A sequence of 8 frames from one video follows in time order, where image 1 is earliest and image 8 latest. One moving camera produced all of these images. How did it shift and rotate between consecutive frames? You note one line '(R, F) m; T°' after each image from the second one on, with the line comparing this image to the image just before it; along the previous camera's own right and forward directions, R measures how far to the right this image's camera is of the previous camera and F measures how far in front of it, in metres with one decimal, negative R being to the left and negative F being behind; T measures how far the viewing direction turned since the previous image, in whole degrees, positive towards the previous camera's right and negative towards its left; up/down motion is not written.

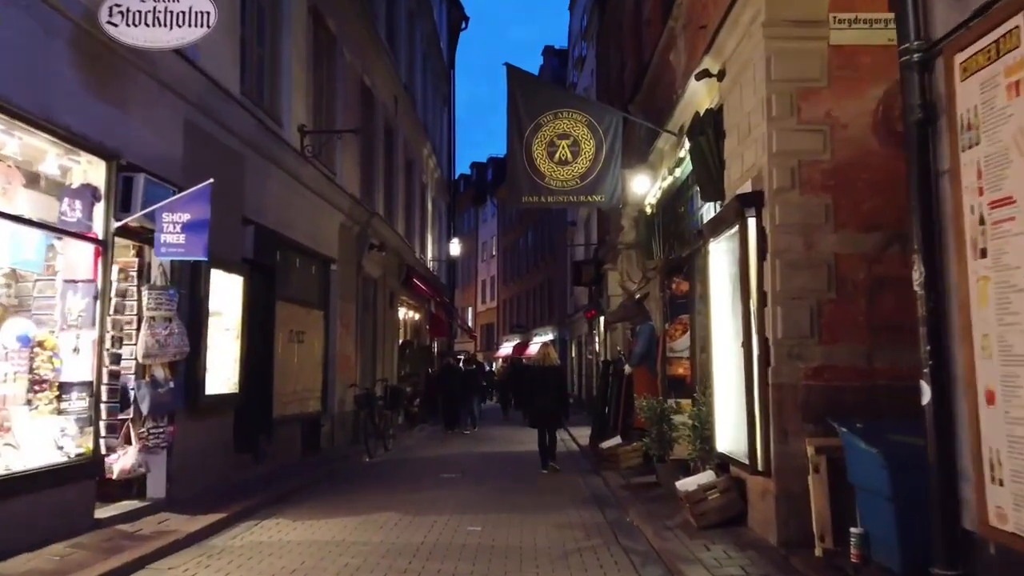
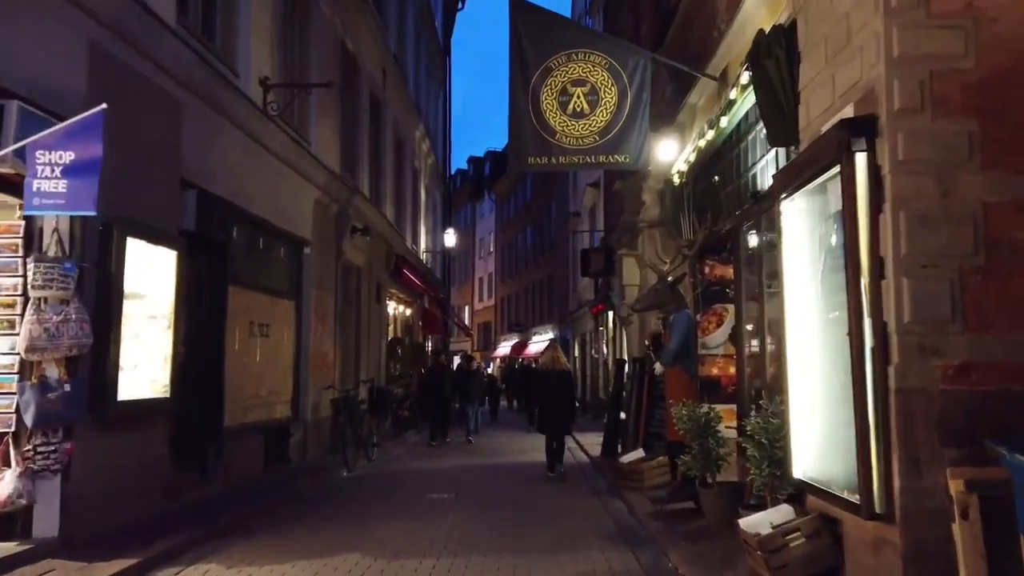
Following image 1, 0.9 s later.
(-0.1, +2.2) m; 0°
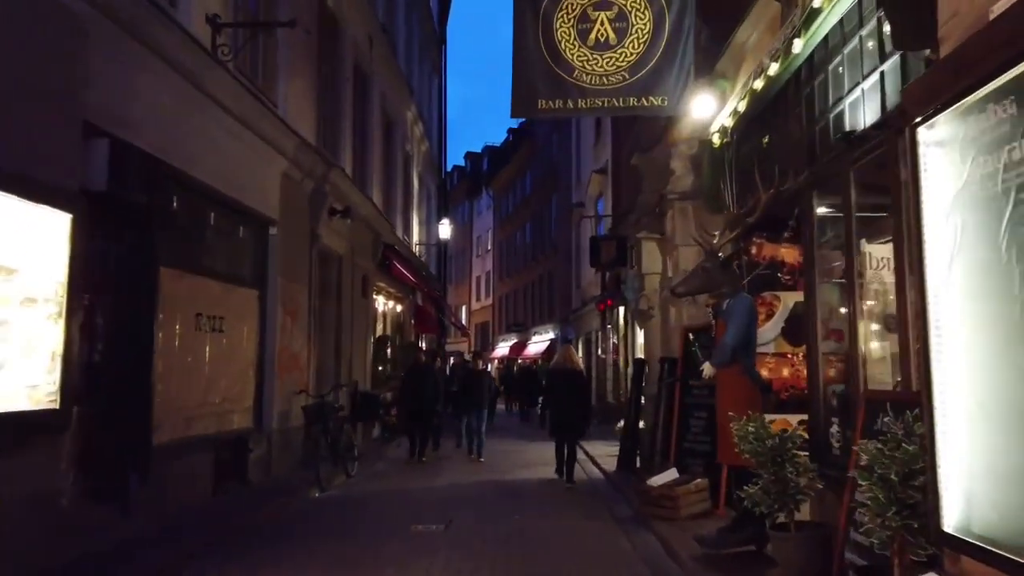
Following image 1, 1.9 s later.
(-0.1, +2.1) m; 0°
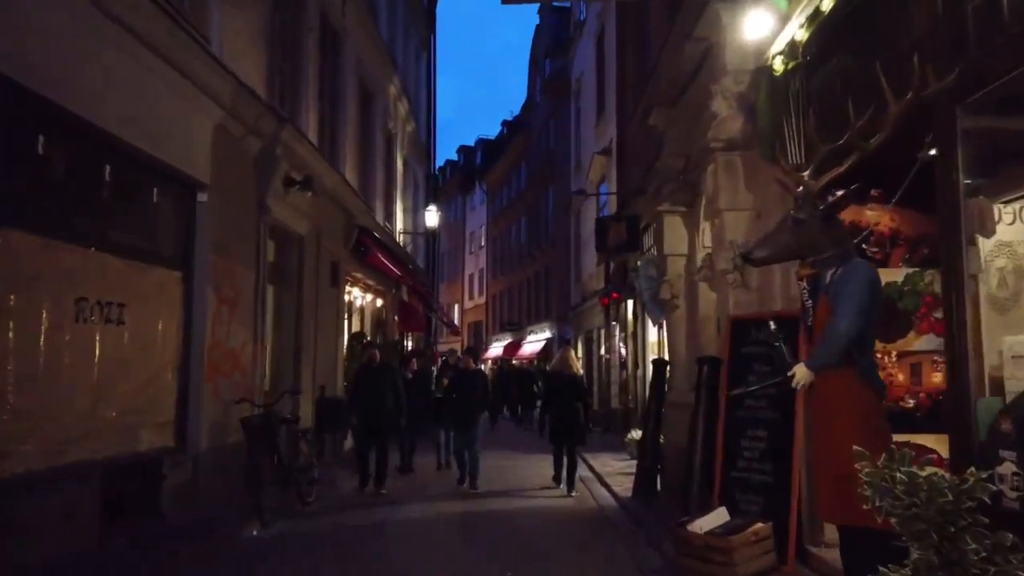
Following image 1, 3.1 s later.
(0.0, +2.5) m; 0°
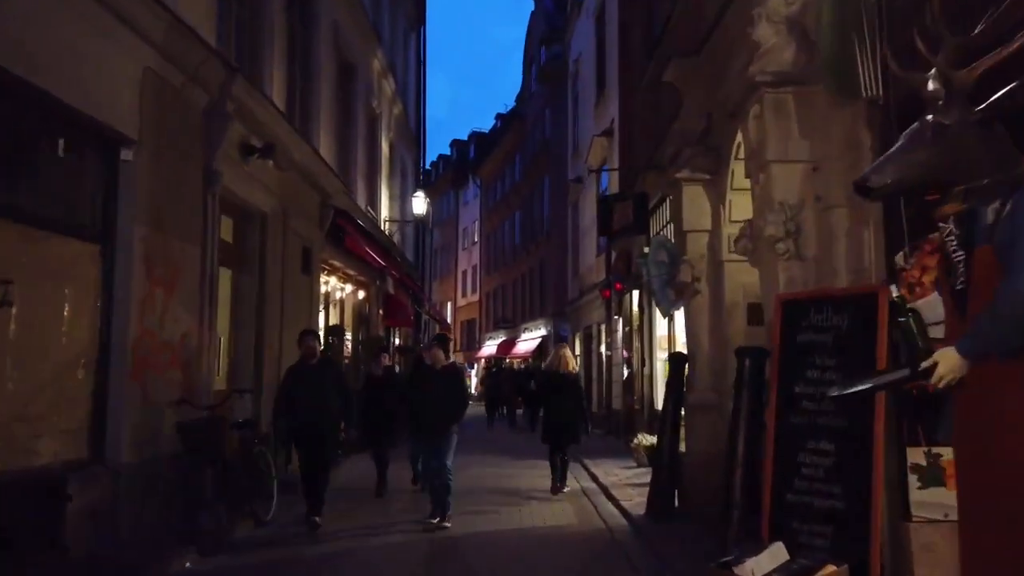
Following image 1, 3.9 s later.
(0.0, +1.7) m; 0°
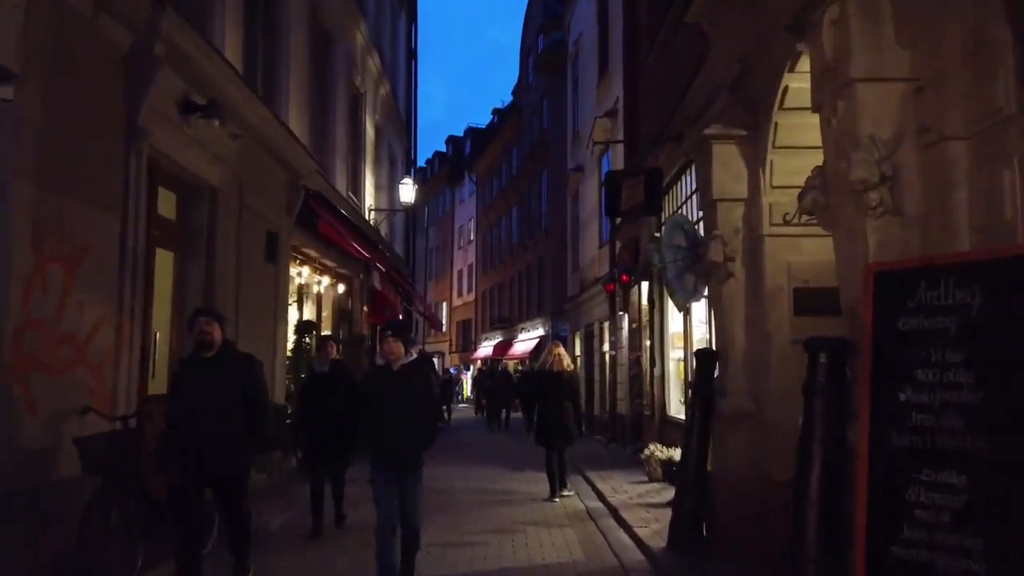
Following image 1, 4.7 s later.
(+0.1, +1.7) m; 0°
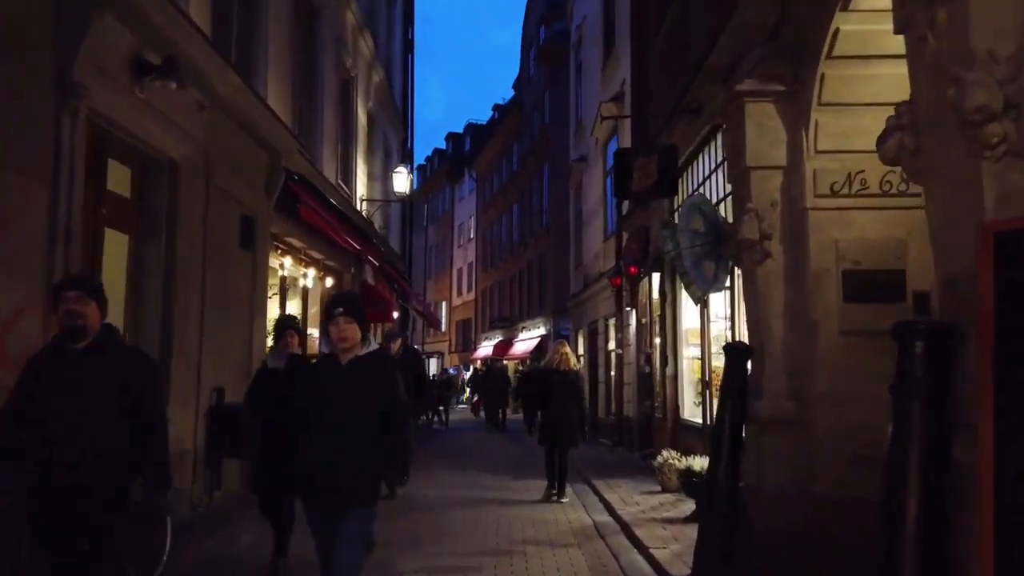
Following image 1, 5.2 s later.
(0.0, +1.1) m; 0°
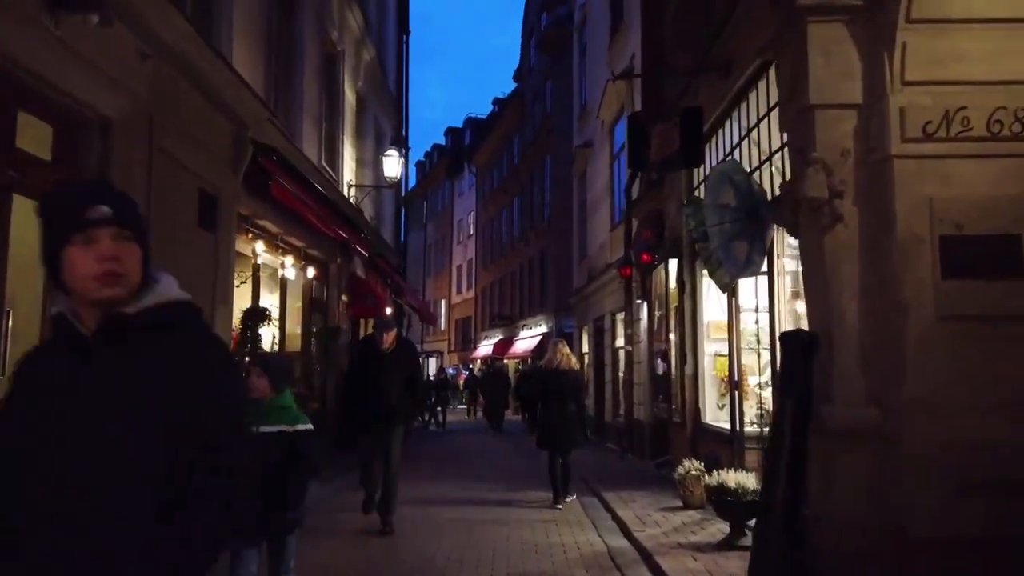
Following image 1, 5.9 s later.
(0.0, +1.5) m; 0°
